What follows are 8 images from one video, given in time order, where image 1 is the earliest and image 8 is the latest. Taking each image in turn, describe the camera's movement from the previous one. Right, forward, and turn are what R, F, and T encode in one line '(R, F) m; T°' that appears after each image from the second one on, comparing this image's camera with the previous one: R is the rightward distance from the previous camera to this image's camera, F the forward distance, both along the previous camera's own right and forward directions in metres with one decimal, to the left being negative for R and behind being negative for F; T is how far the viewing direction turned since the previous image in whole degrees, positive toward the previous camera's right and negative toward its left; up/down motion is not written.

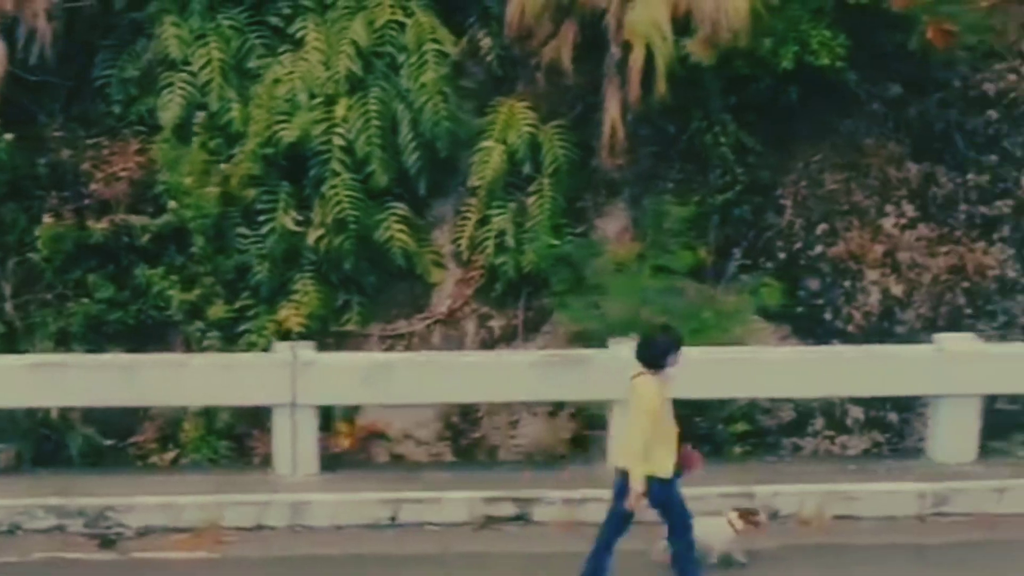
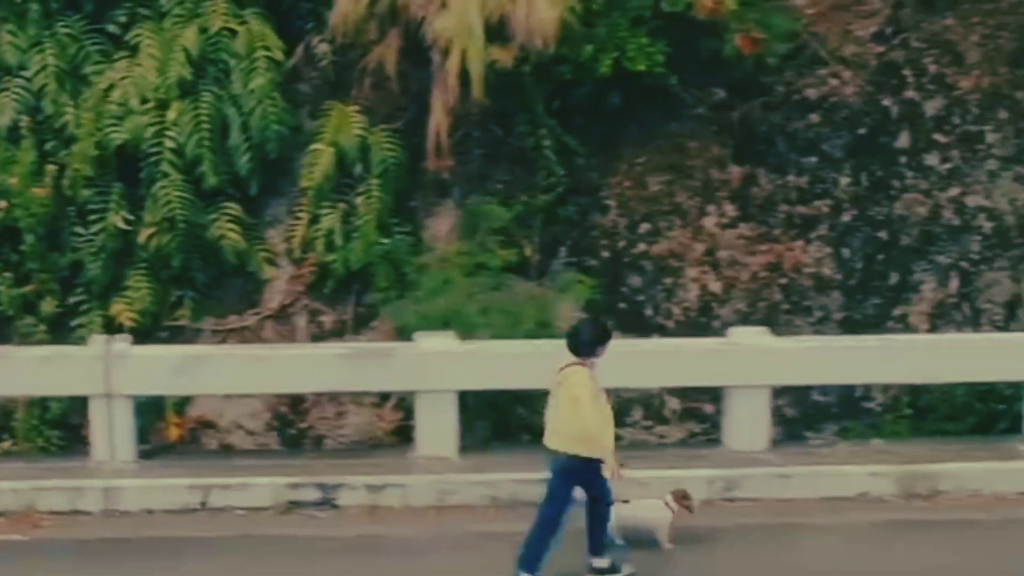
(+0.3, -0.3) m; +3°
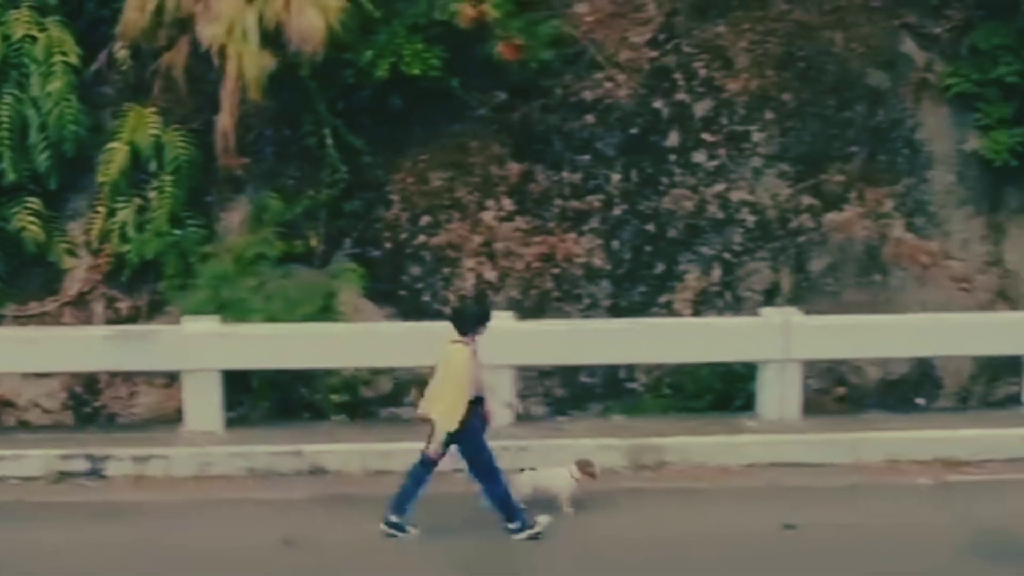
(+0.3, -0.6) m; +4°
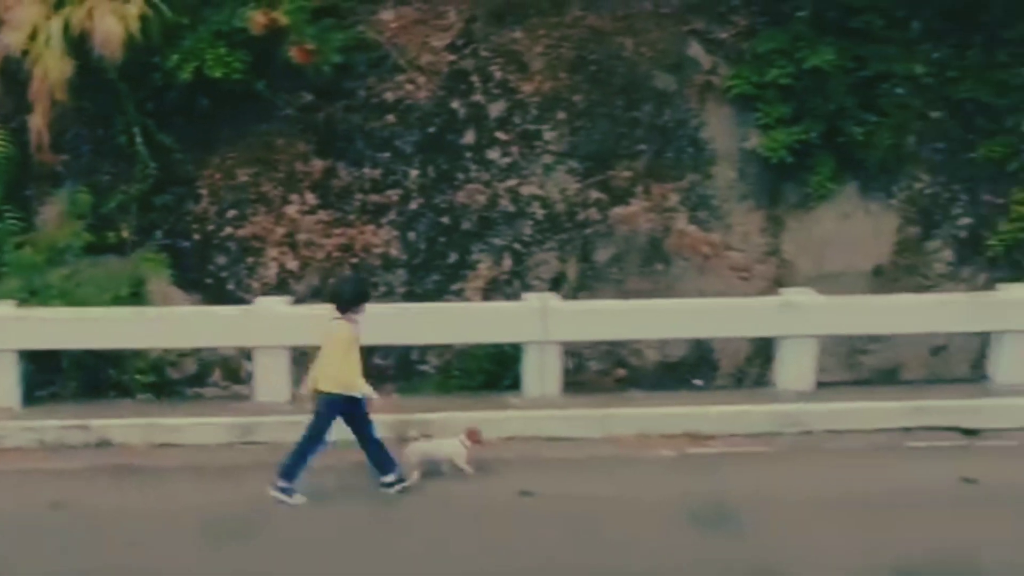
(+0.3, -0.7) m; +4°
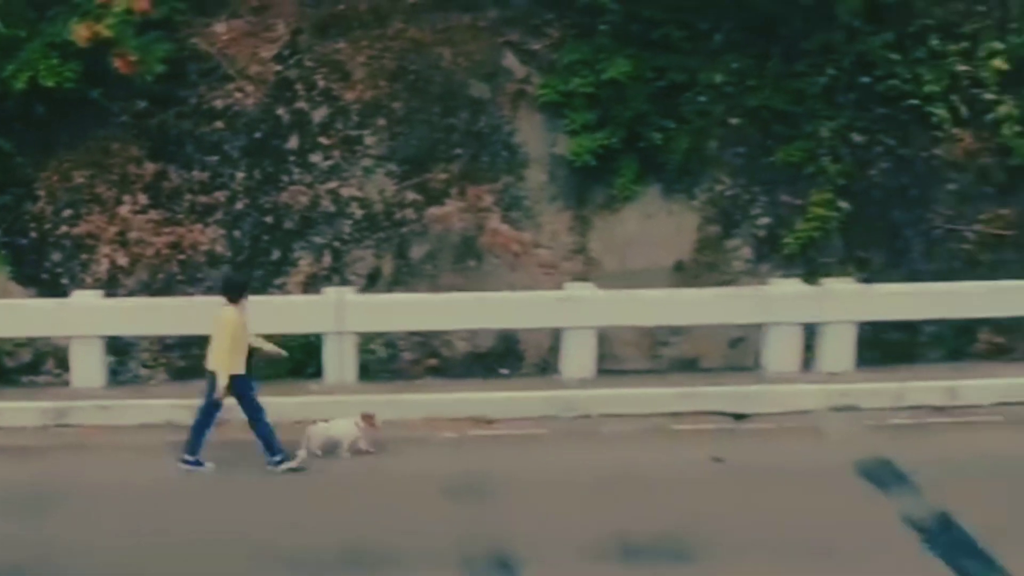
(+0.3, -0.8) m; +3°
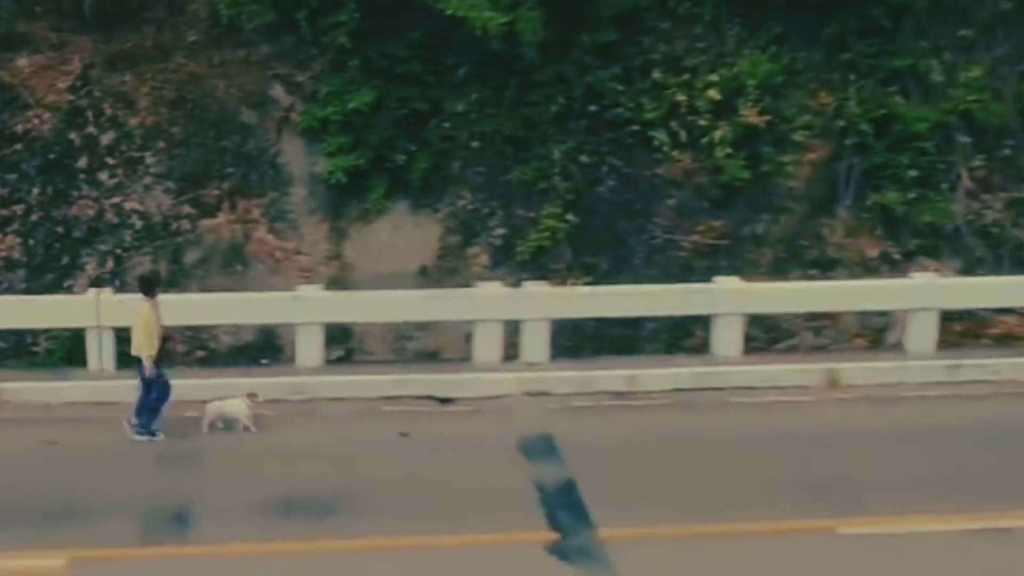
(+1.4, -1.8) m; +1°
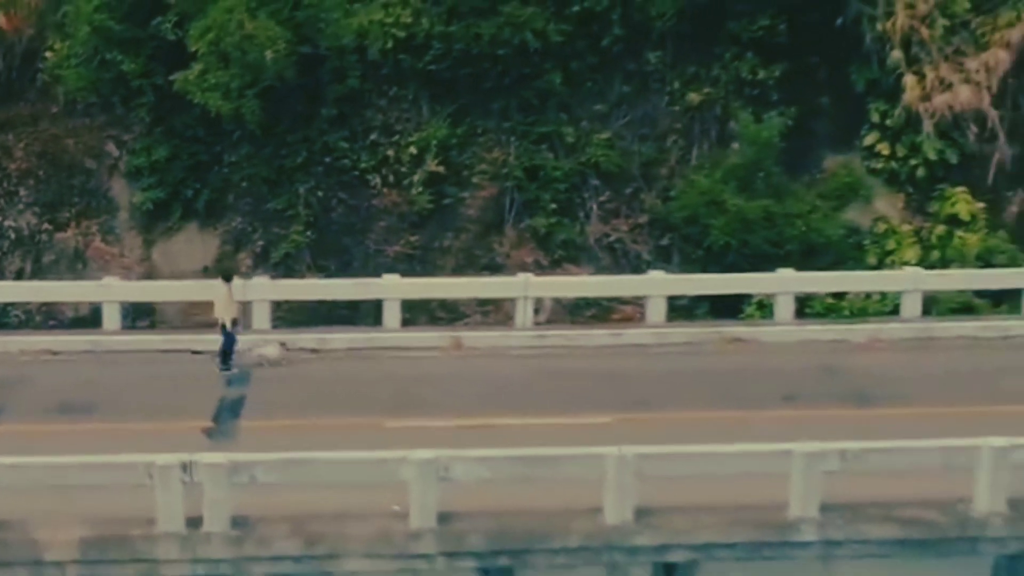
(+3.0, -6.5) m; -1°
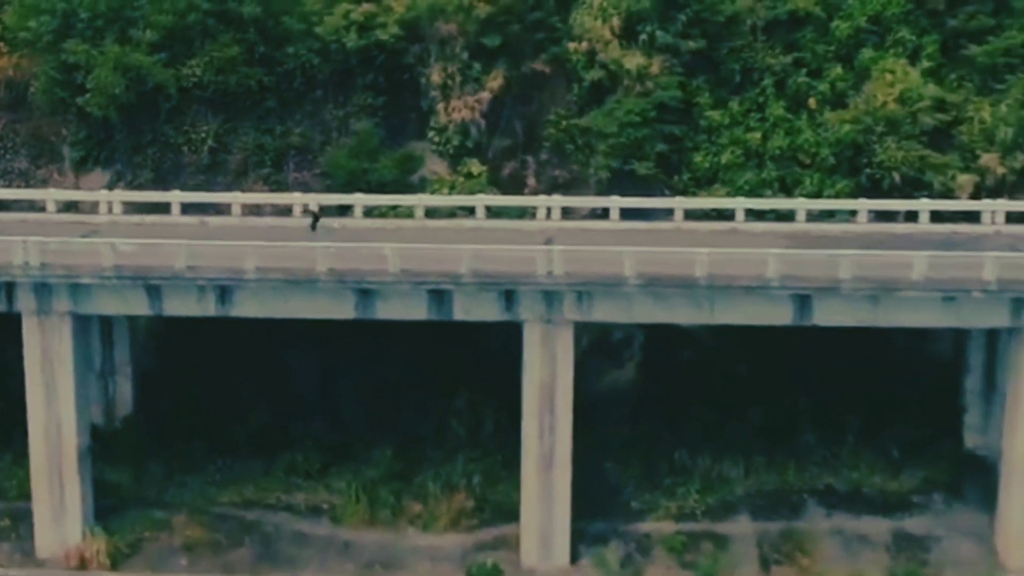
(+11.1, -21.8) m; -7°
